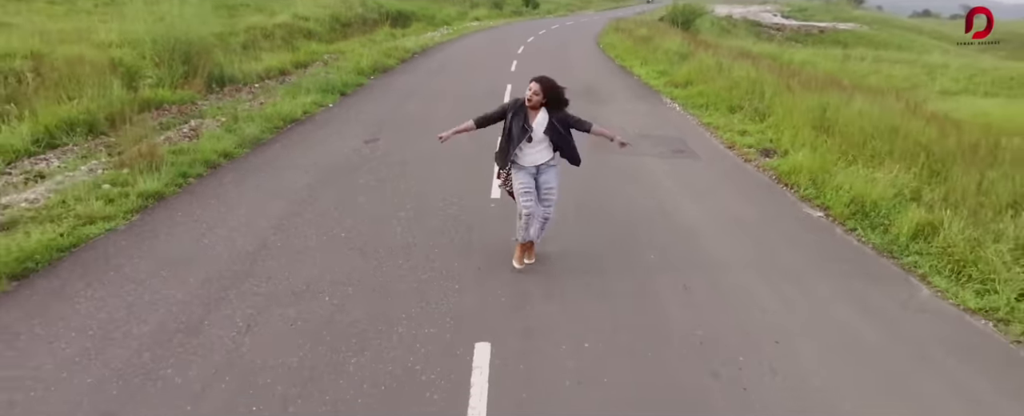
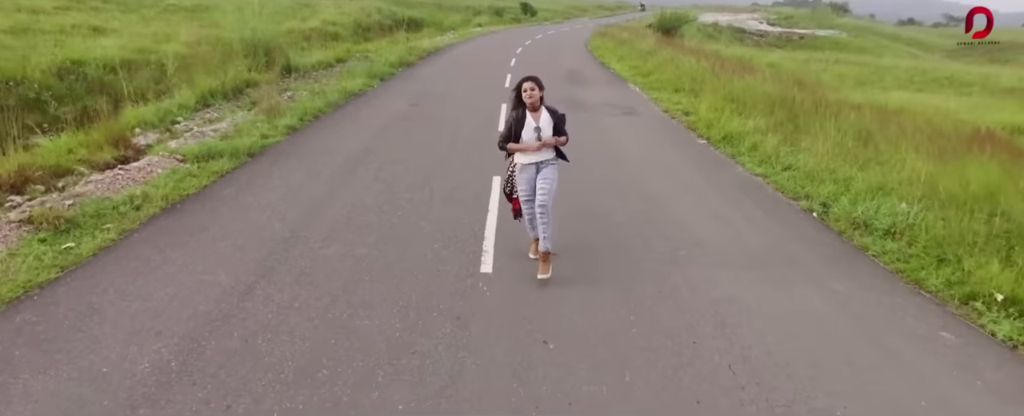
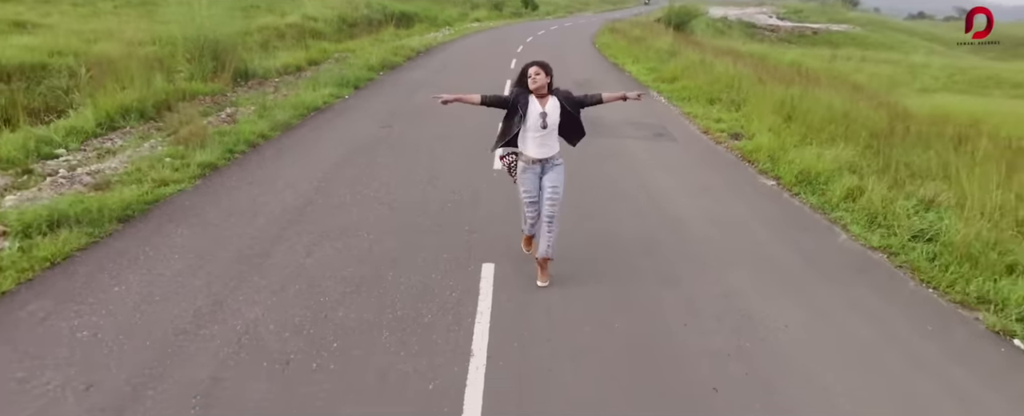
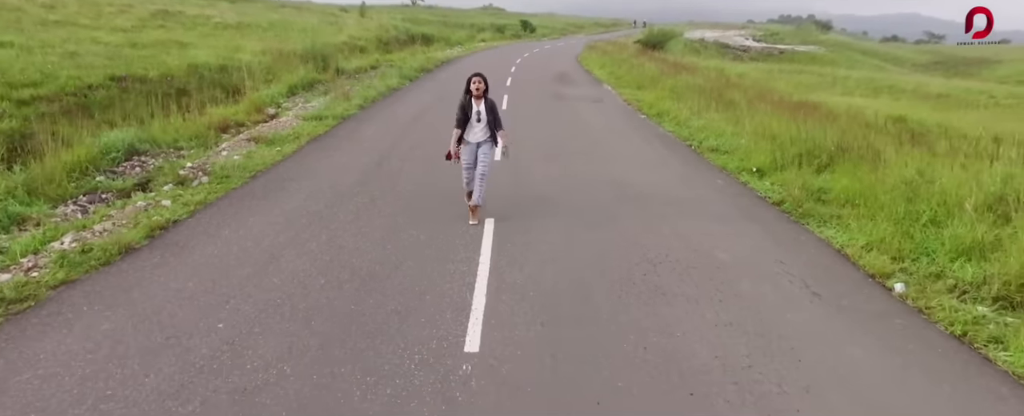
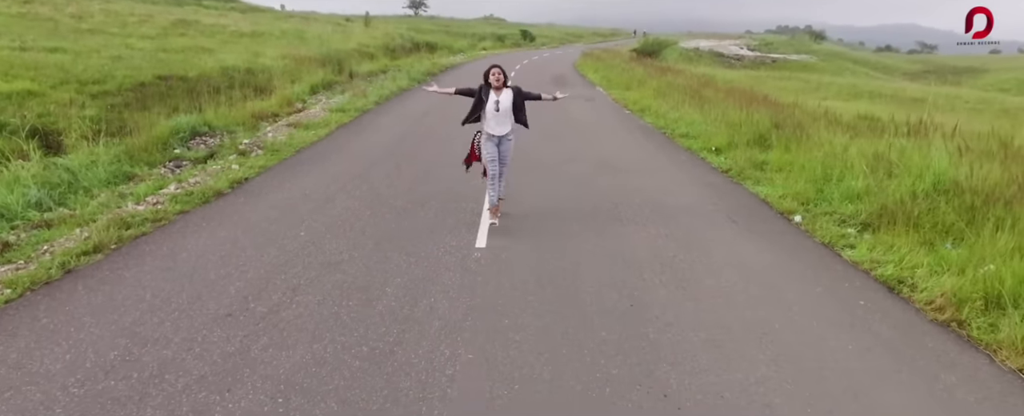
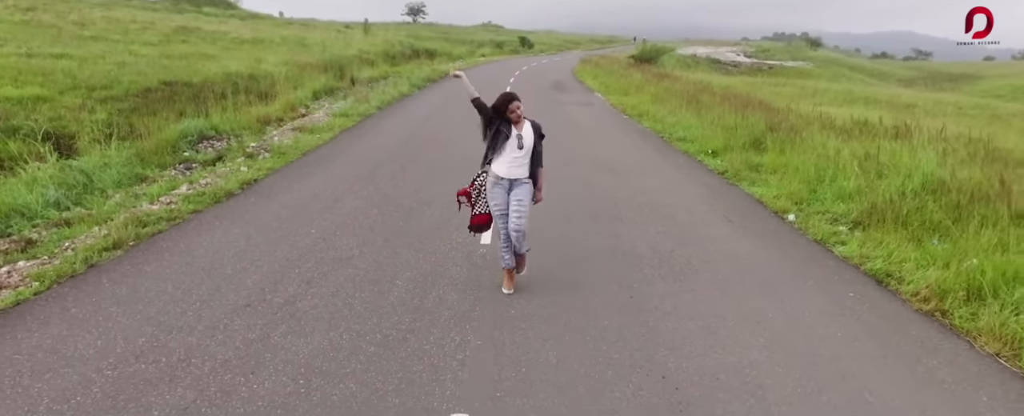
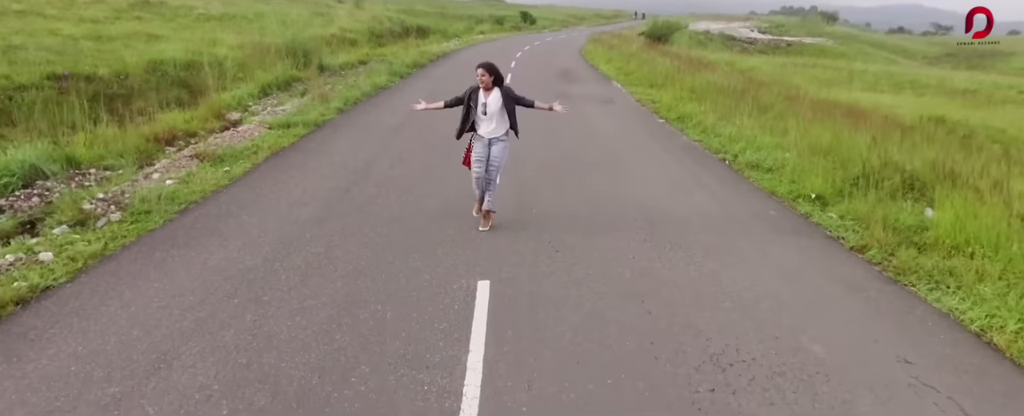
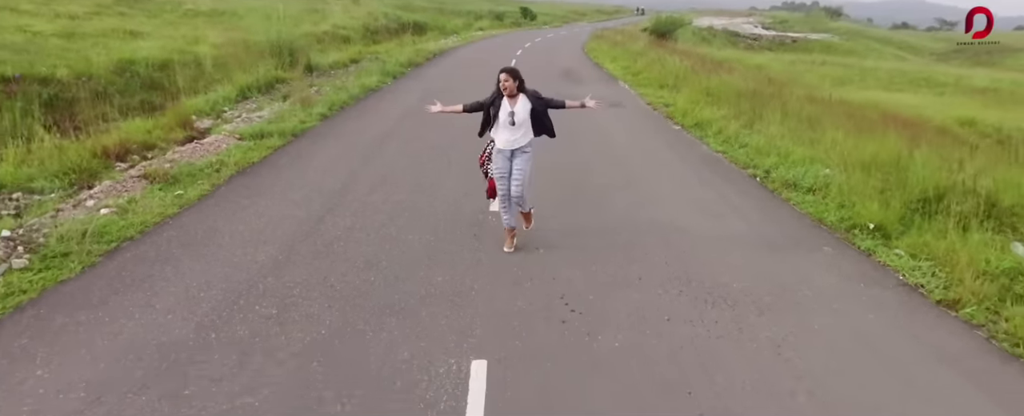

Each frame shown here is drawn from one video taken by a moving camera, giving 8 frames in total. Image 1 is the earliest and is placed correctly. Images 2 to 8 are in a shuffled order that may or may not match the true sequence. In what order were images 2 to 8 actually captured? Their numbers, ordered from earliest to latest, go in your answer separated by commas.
3, 2, 8, 7, 4, 5, 6
